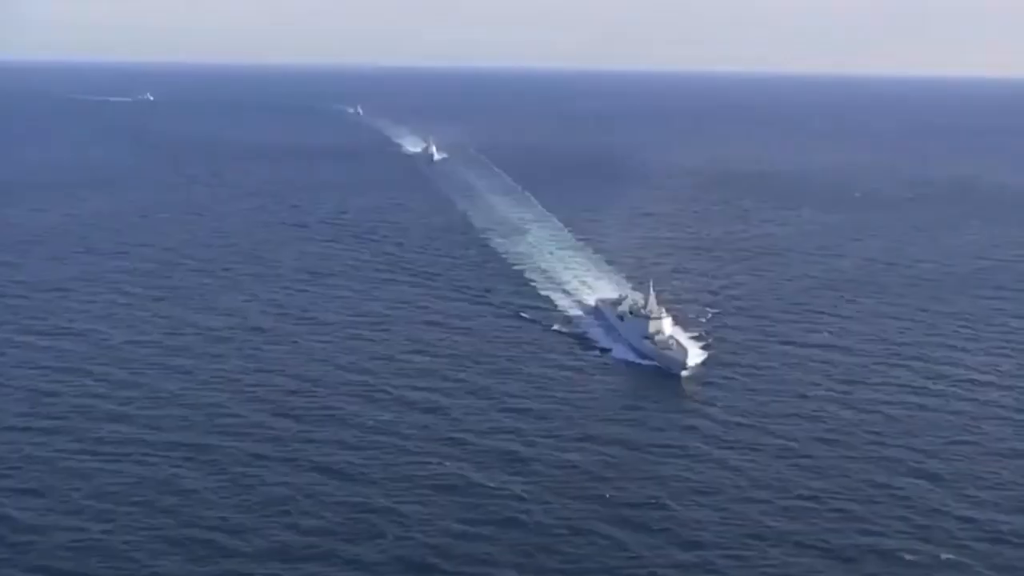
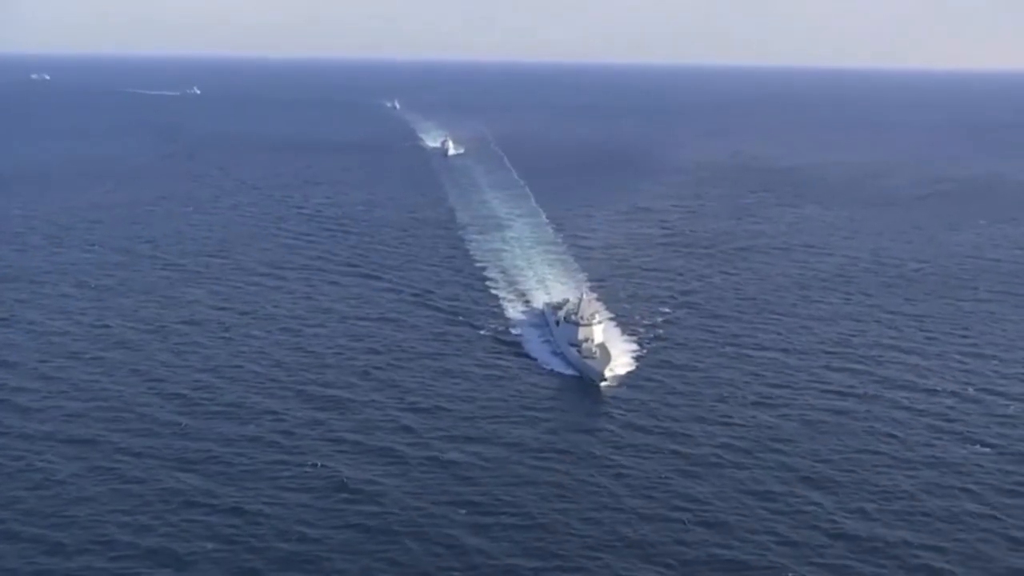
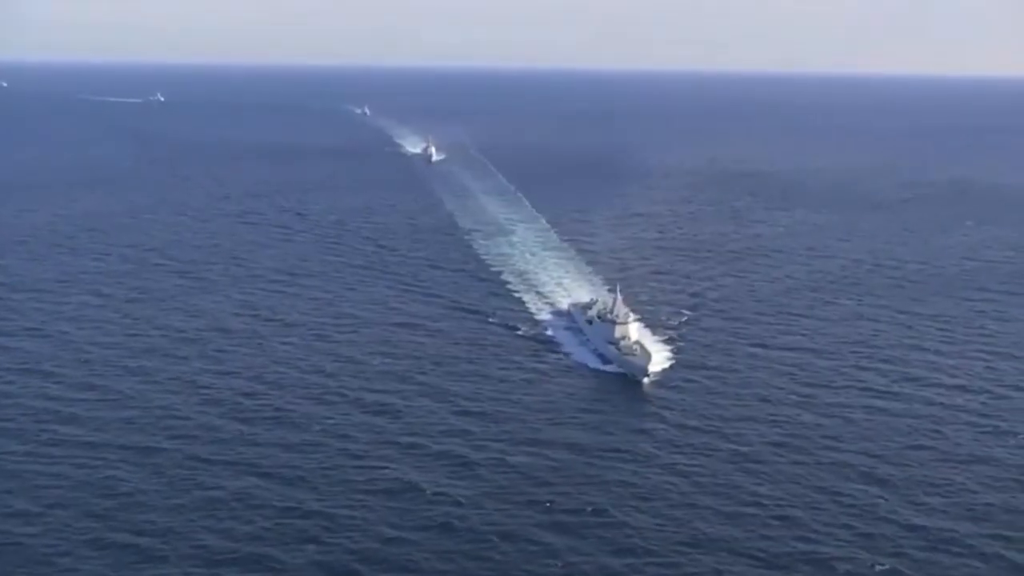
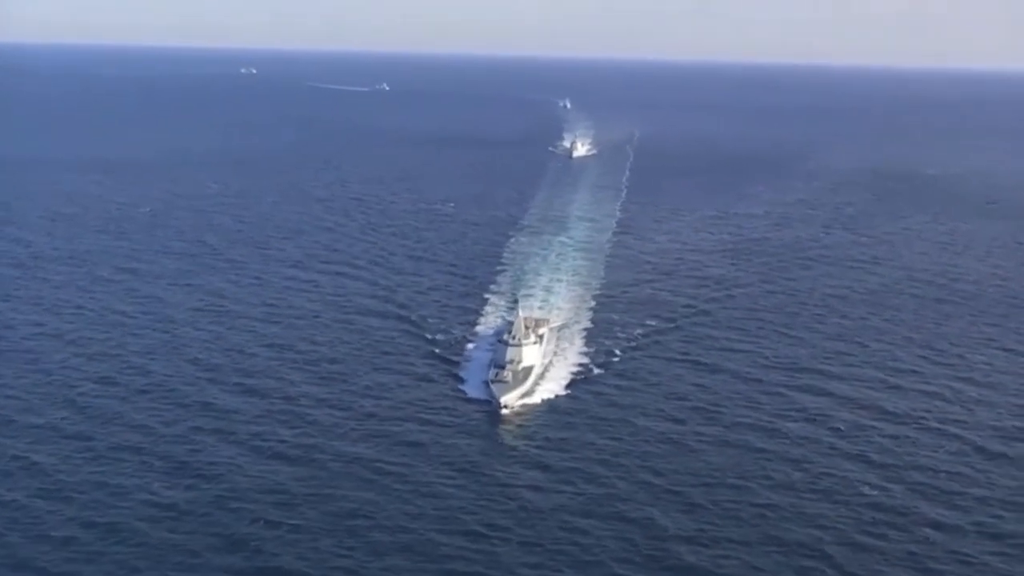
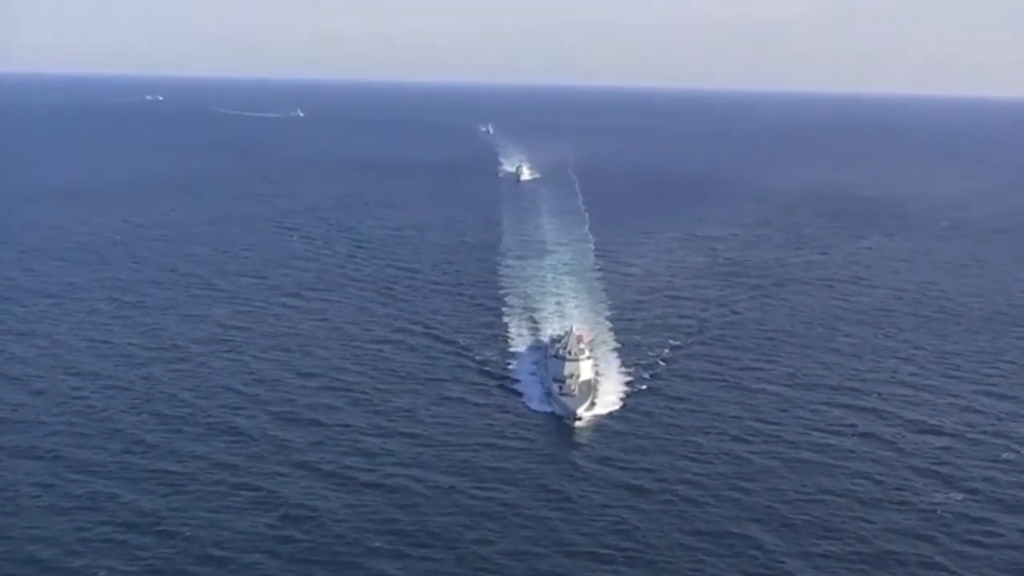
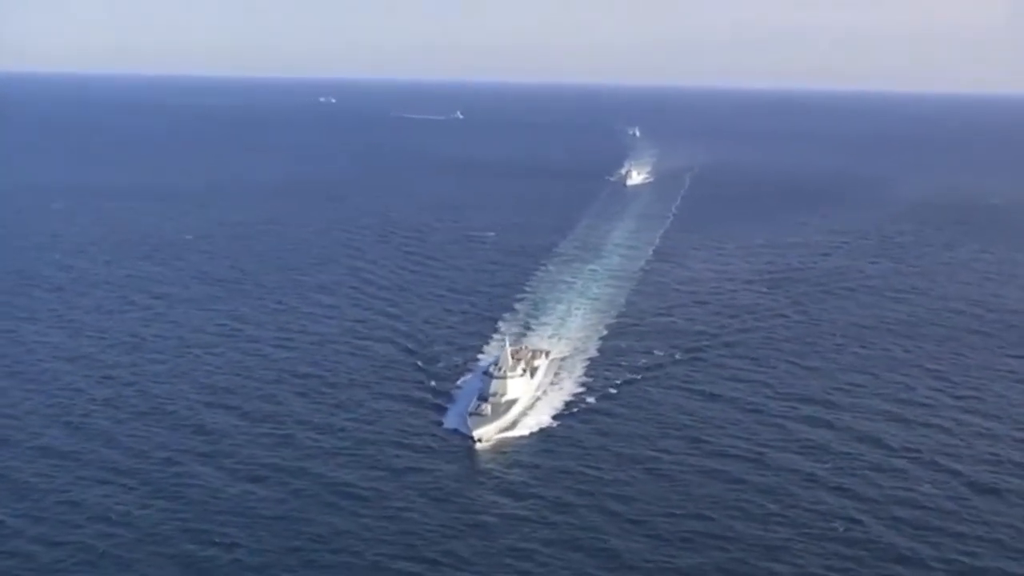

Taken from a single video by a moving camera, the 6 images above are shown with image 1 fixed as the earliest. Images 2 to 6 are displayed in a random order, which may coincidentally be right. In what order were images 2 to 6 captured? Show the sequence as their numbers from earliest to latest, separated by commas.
3, 2, 5, 4, 6
